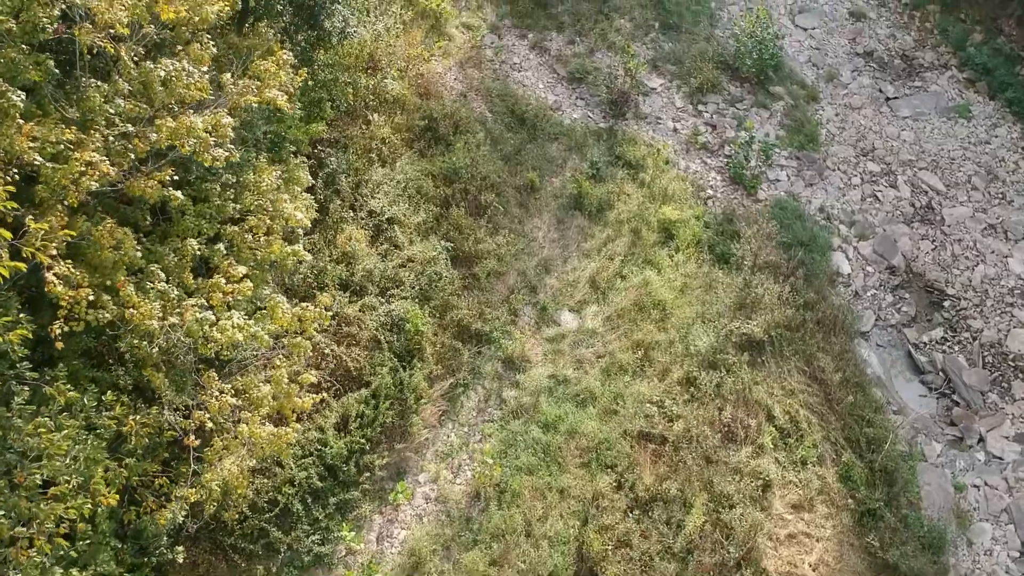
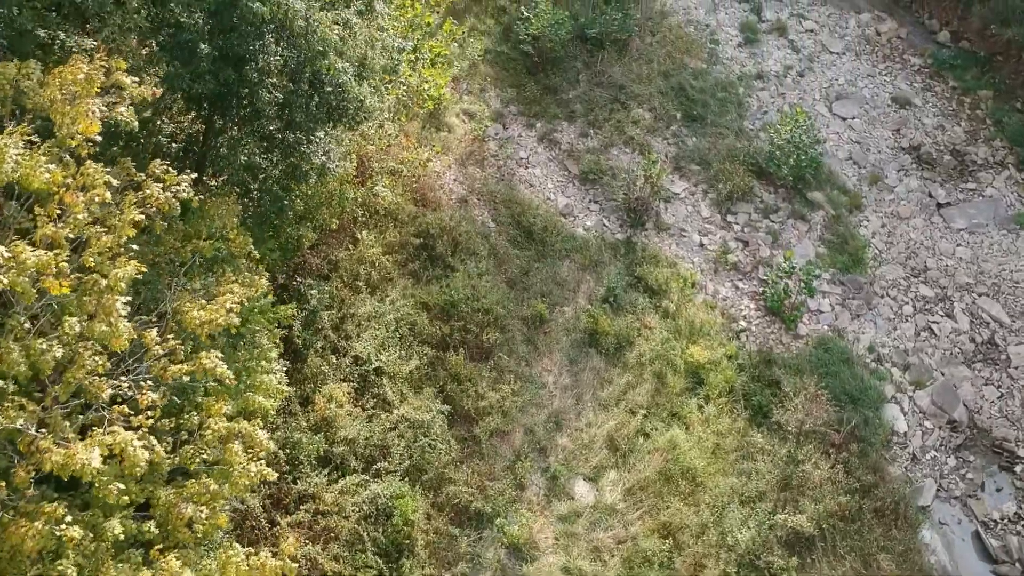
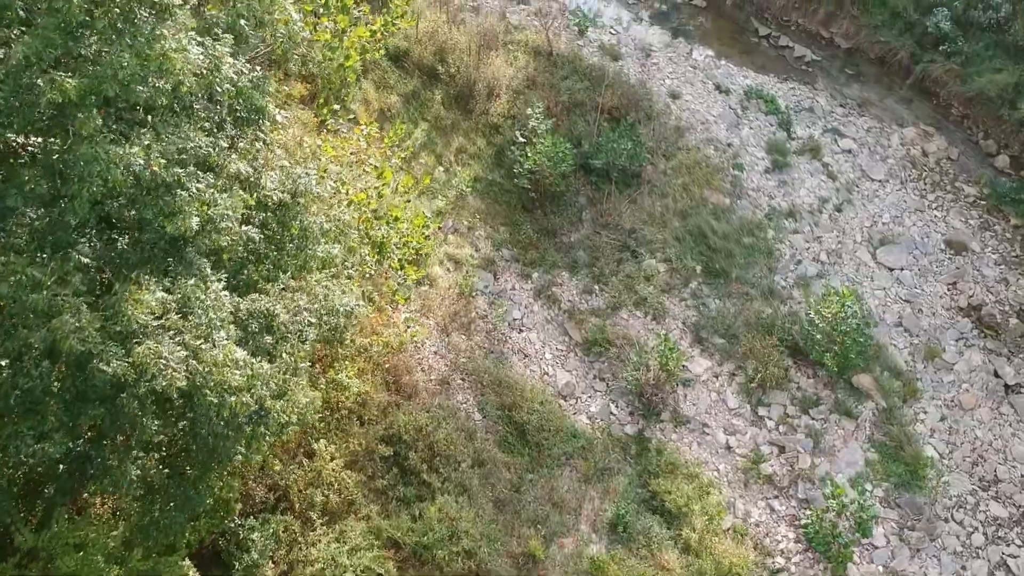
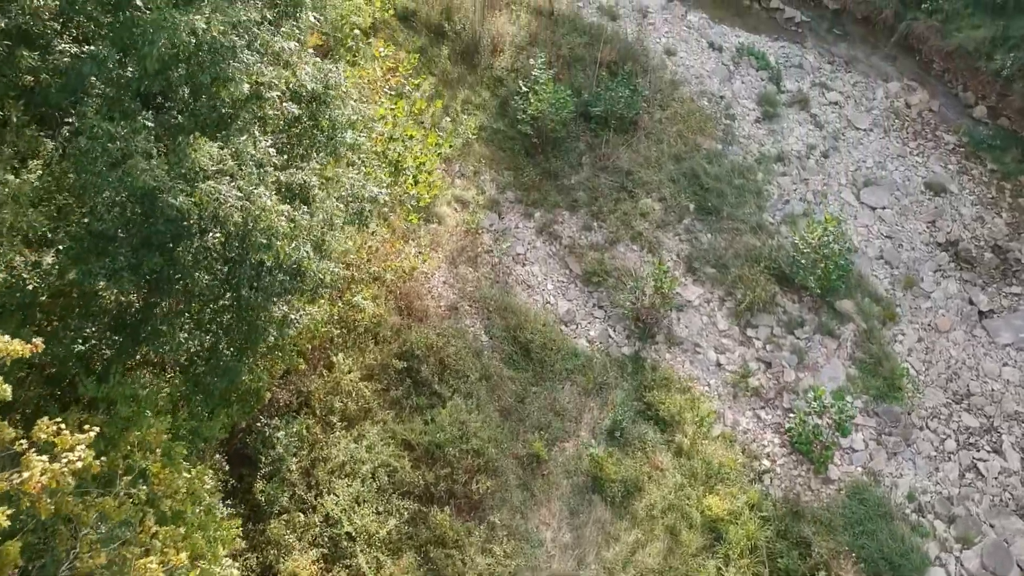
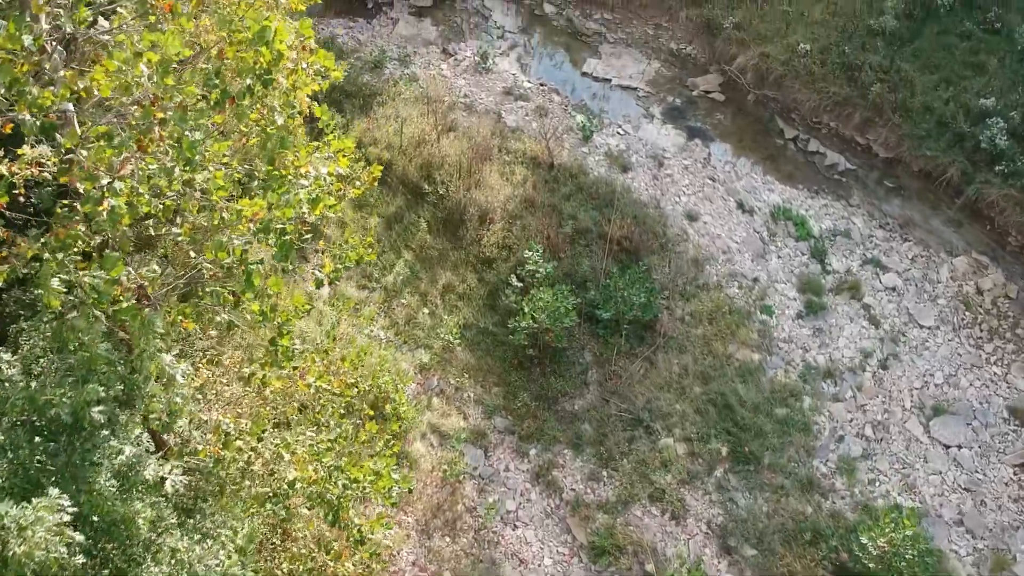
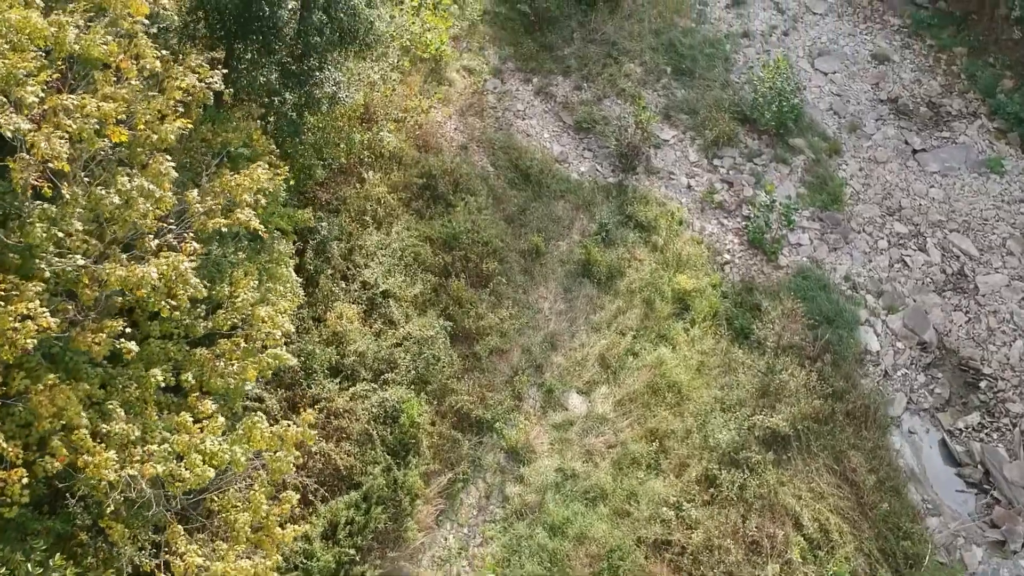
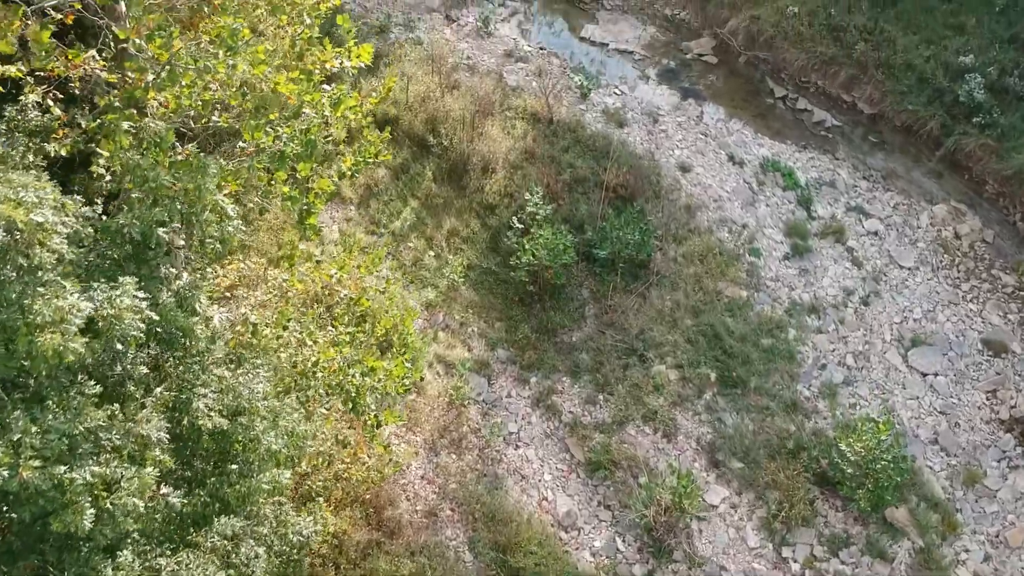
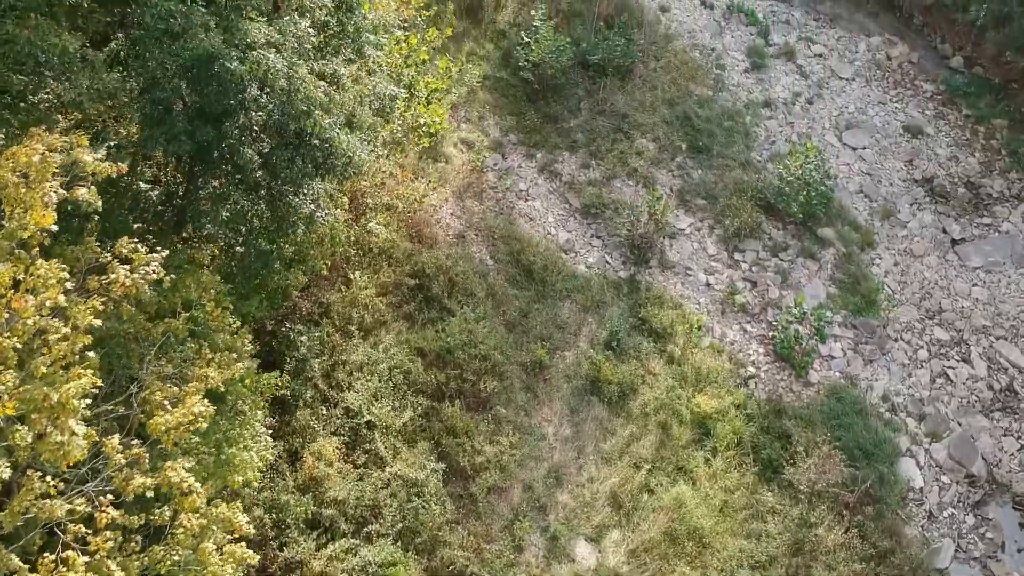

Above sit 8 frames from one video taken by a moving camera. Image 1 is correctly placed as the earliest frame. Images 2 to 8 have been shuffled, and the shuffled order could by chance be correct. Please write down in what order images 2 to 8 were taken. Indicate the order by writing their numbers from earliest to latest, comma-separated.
6, 2, 8, 4, 3, 7, 5
